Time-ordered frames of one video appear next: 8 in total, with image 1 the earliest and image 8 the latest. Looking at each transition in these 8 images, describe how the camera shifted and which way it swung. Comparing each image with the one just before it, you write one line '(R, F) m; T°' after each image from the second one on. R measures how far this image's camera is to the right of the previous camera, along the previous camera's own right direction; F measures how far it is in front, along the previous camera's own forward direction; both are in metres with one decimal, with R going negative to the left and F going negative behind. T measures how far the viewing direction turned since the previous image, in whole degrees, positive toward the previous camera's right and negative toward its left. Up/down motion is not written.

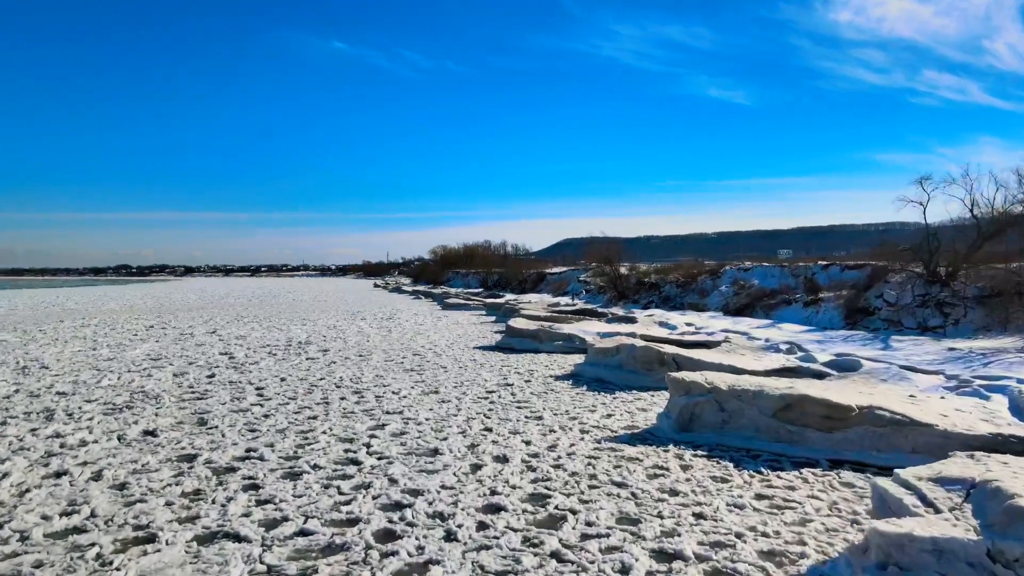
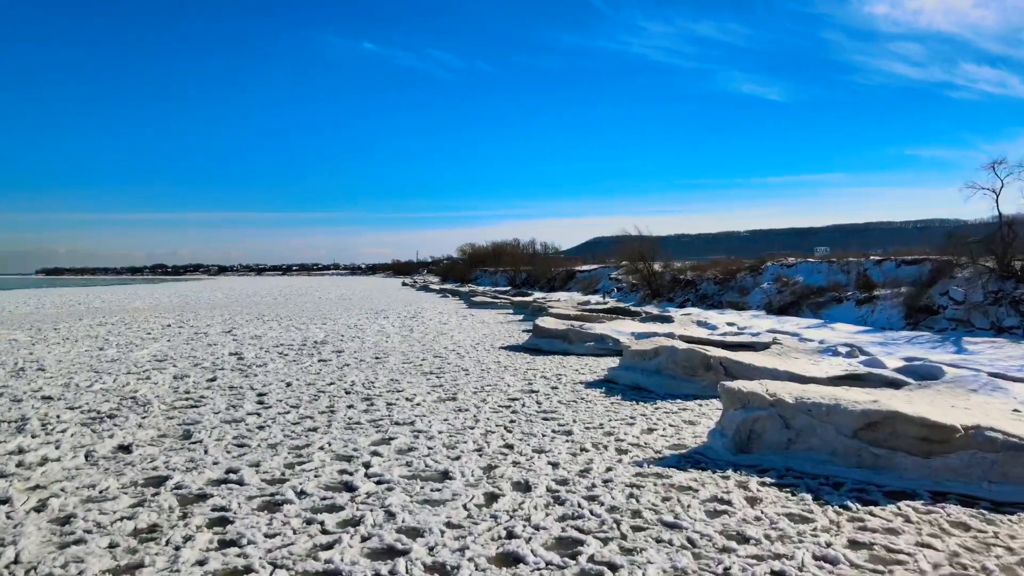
(0.0, +1.1) m; -2°
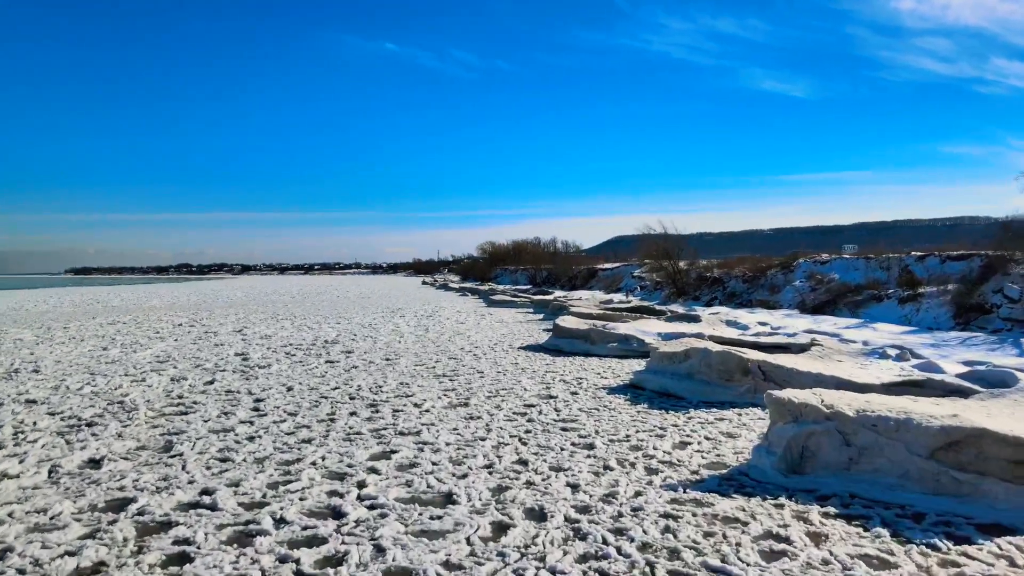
(0.0, +0.8) m; -2°
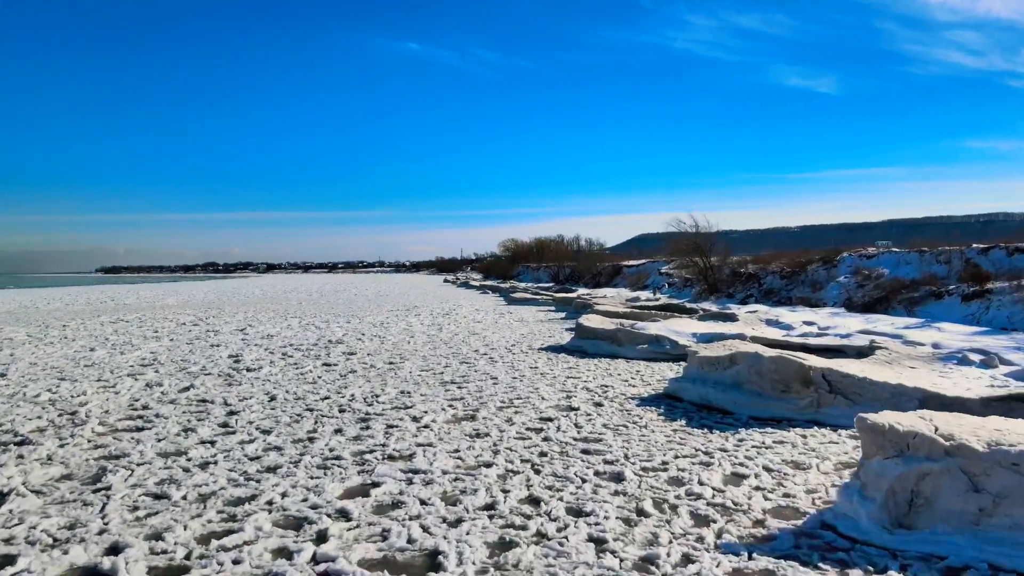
(+0.1, +1.4) m; -2°
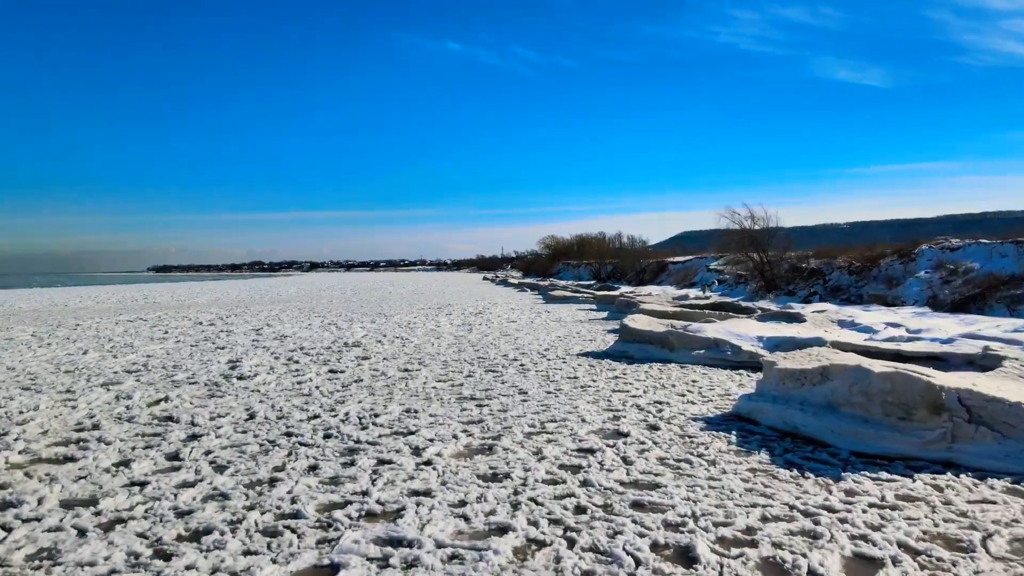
(+0.1, +1.7) m; -3°
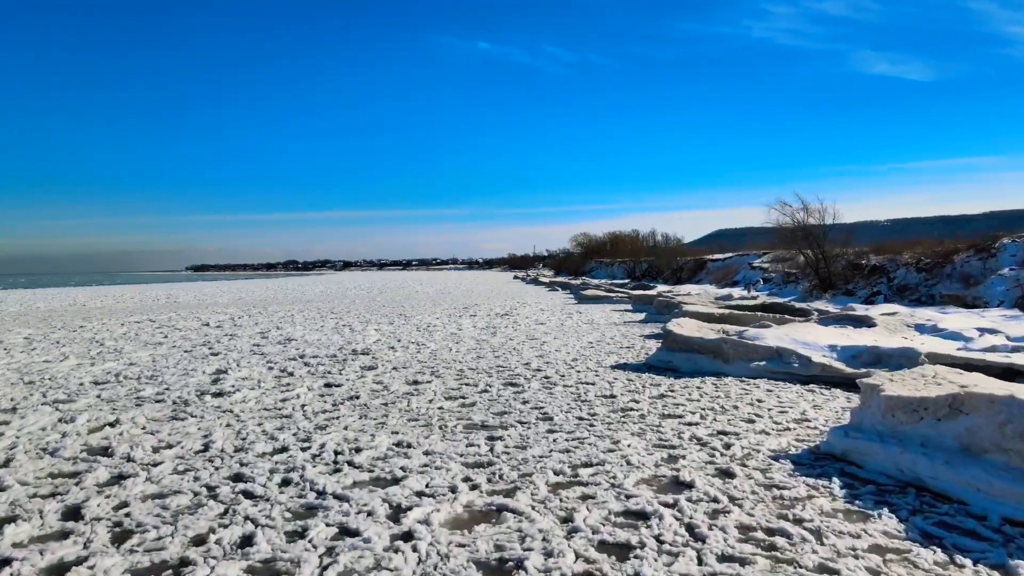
(+0.1, +1.6) m; -3°
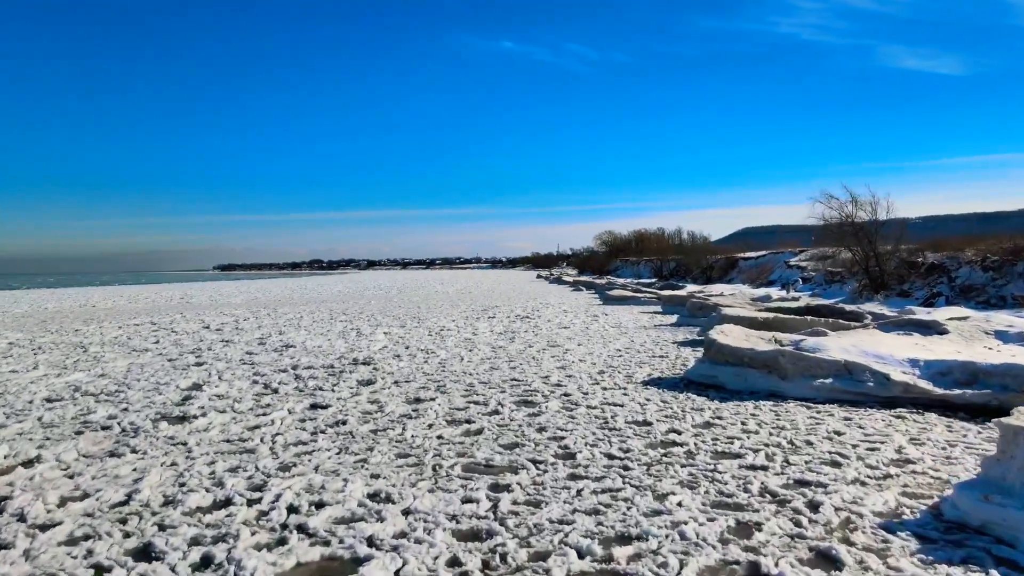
(+0.1, +1.4) m; -2°
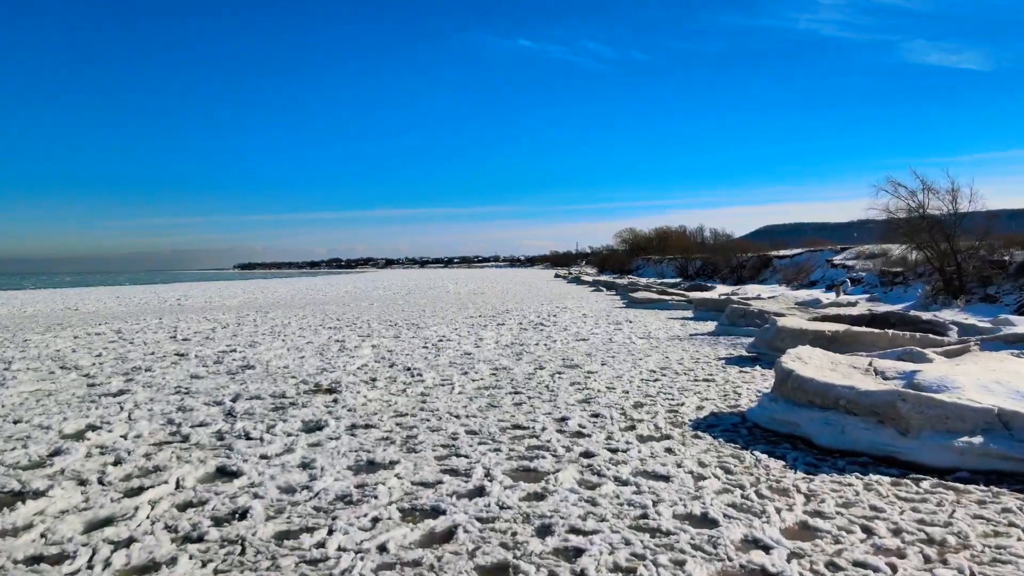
(+0.2, +2.4) m; -1°
